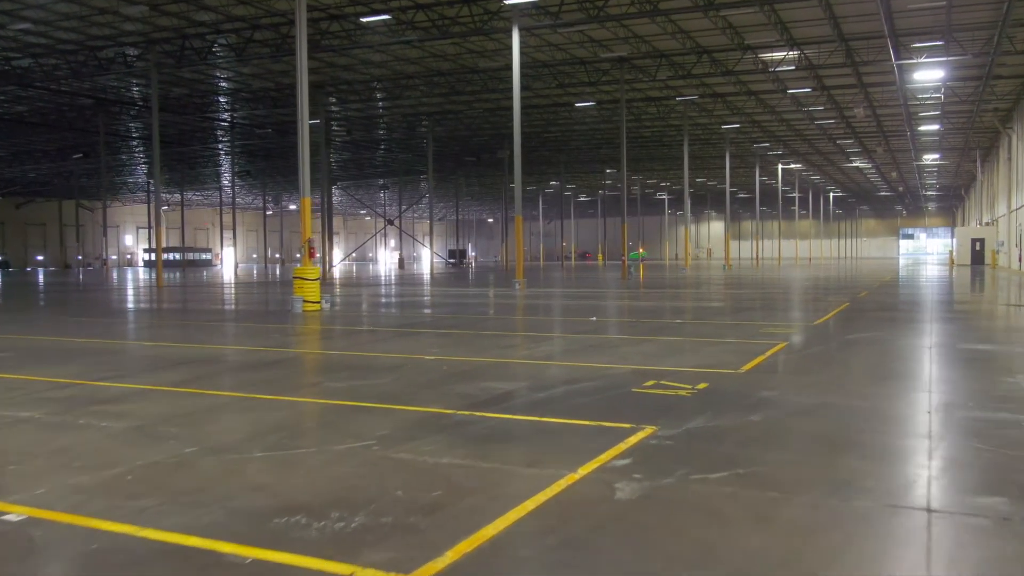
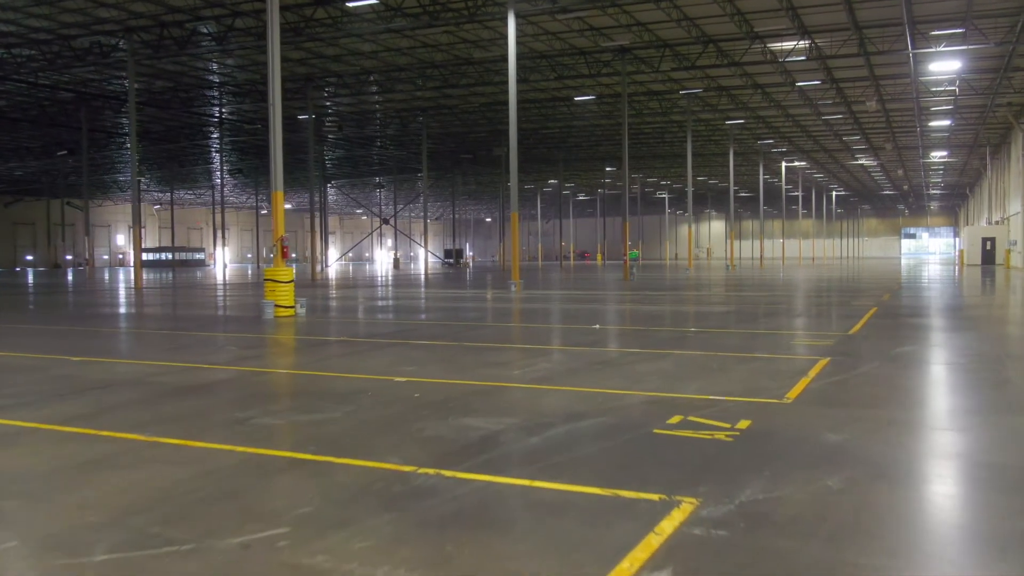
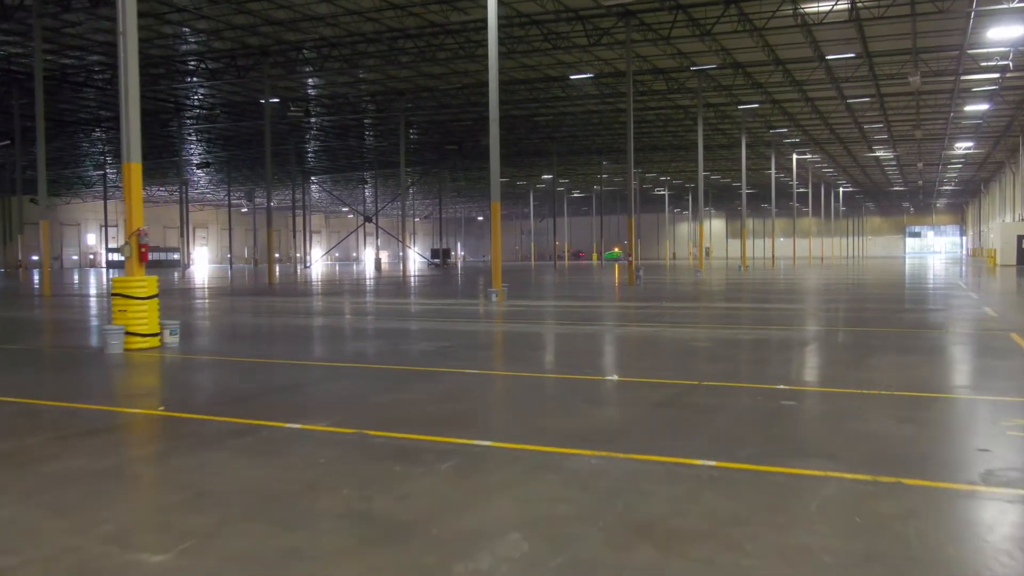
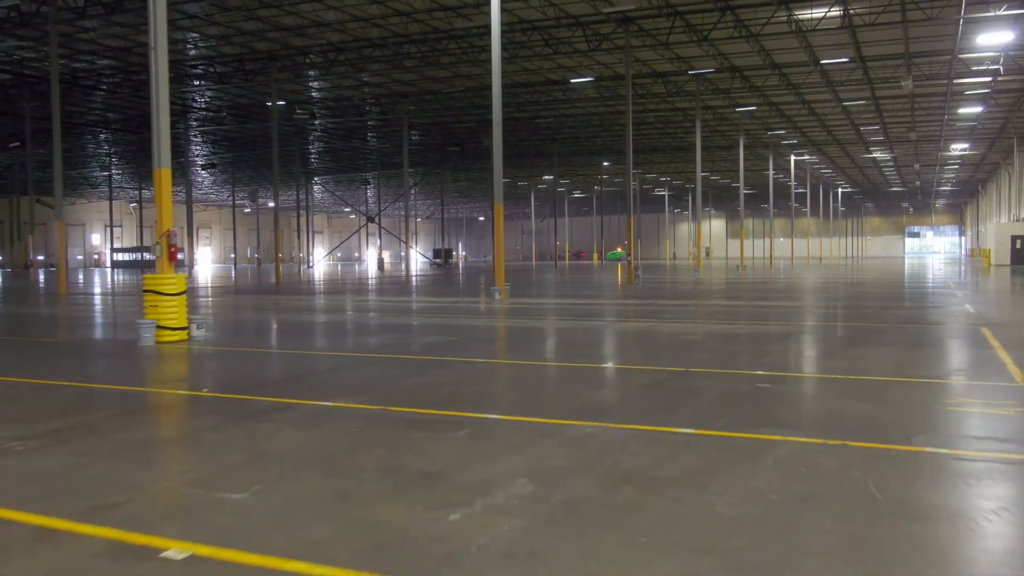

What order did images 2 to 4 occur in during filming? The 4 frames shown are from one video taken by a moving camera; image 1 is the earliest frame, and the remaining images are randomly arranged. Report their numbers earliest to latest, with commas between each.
2, 4, 3
